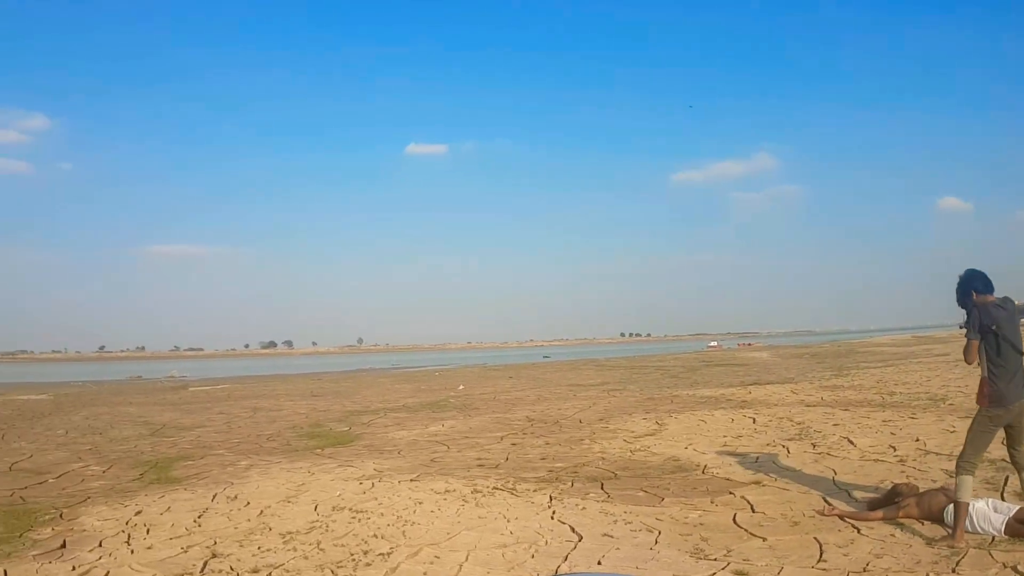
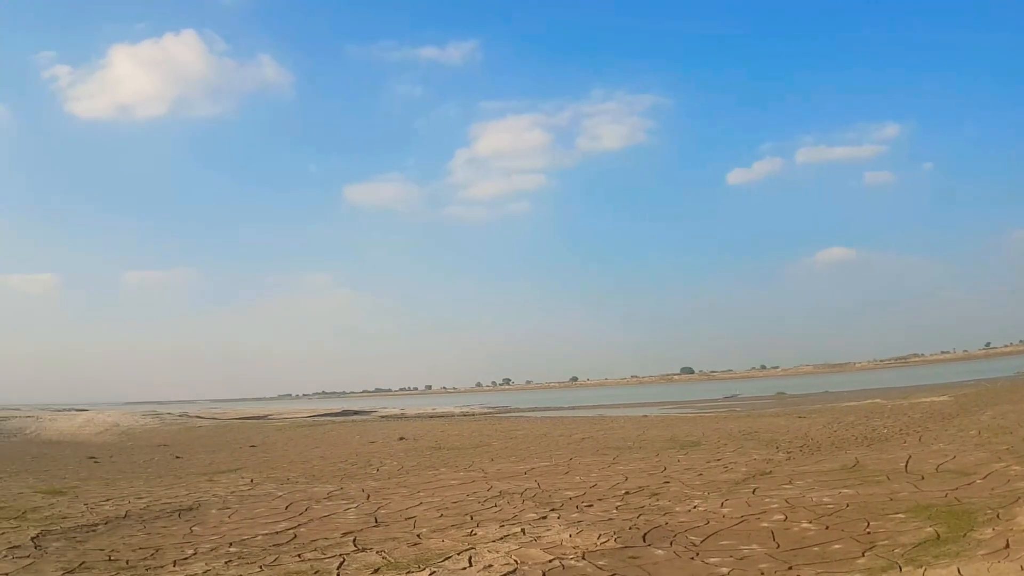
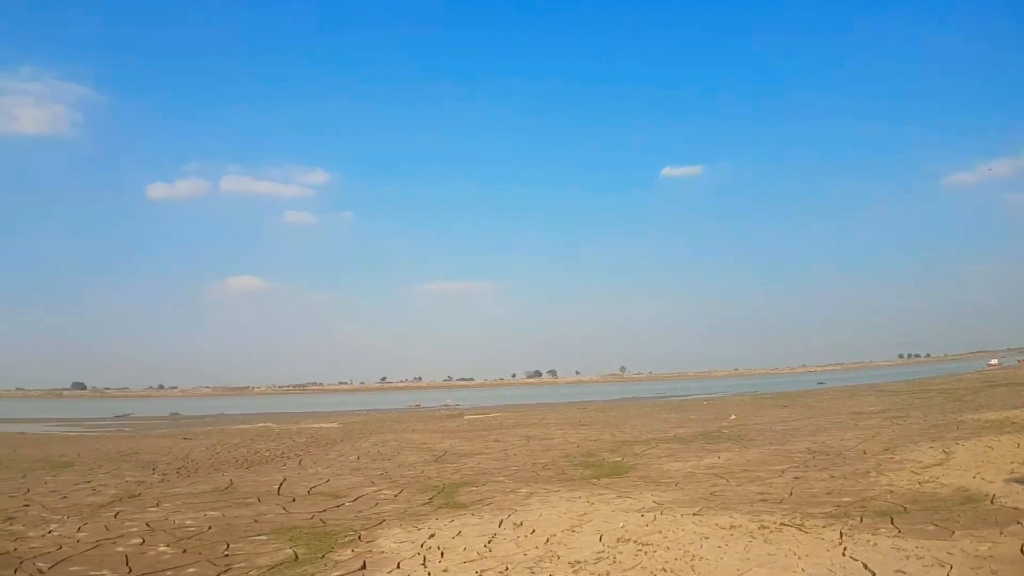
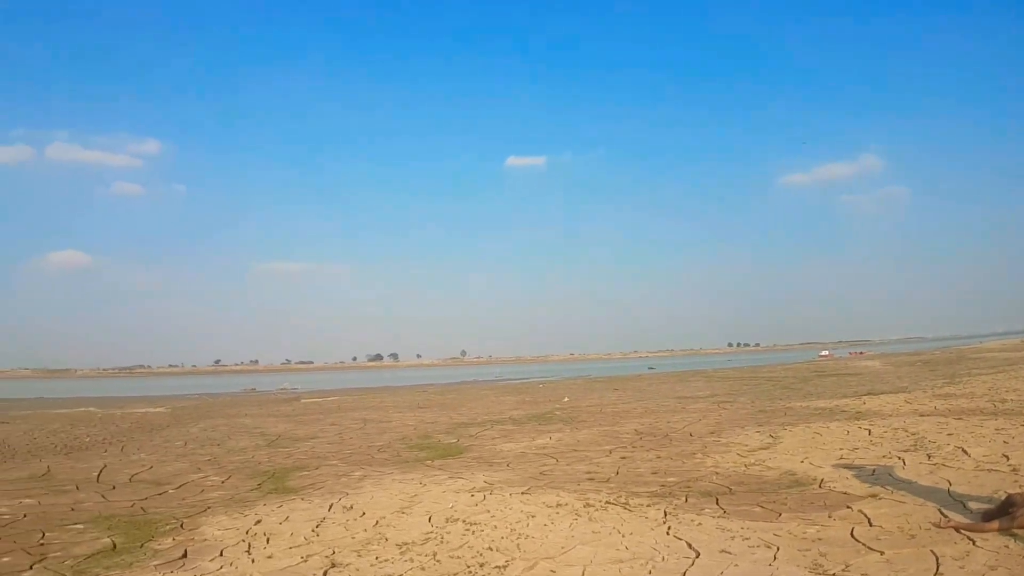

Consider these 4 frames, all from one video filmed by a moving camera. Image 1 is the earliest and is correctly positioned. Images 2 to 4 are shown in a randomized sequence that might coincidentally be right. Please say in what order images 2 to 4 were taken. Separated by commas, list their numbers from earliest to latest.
4, 3, 2
